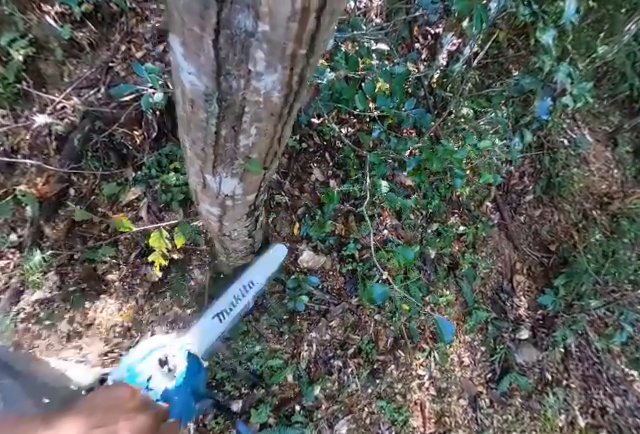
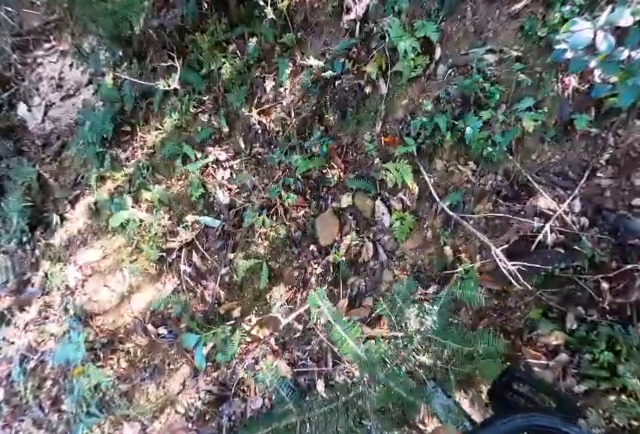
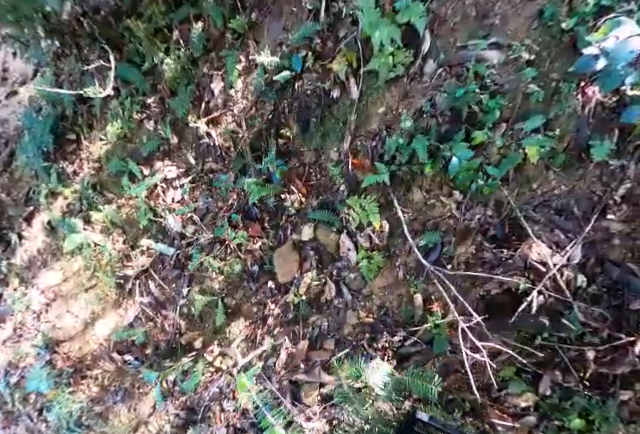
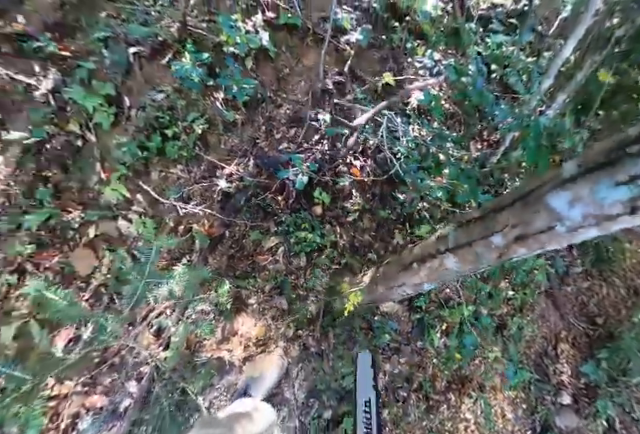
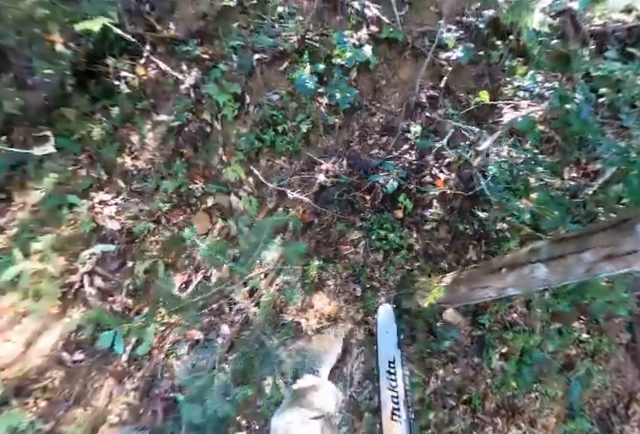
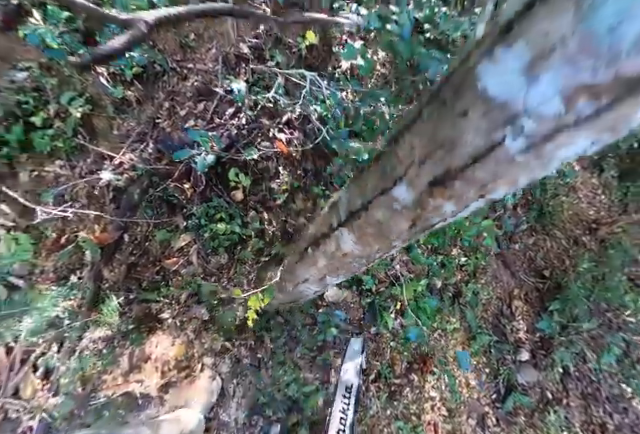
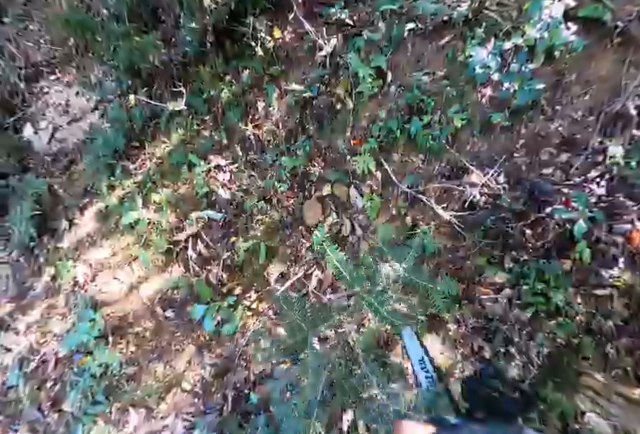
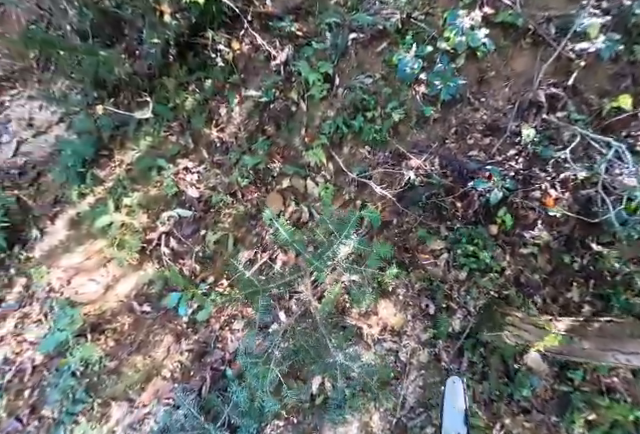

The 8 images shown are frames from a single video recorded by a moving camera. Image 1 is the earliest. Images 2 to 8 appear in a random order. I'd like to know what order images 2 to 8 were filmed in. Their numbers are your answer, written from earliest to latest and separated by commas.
6, 4, 5, 8, 7, 2, 3
